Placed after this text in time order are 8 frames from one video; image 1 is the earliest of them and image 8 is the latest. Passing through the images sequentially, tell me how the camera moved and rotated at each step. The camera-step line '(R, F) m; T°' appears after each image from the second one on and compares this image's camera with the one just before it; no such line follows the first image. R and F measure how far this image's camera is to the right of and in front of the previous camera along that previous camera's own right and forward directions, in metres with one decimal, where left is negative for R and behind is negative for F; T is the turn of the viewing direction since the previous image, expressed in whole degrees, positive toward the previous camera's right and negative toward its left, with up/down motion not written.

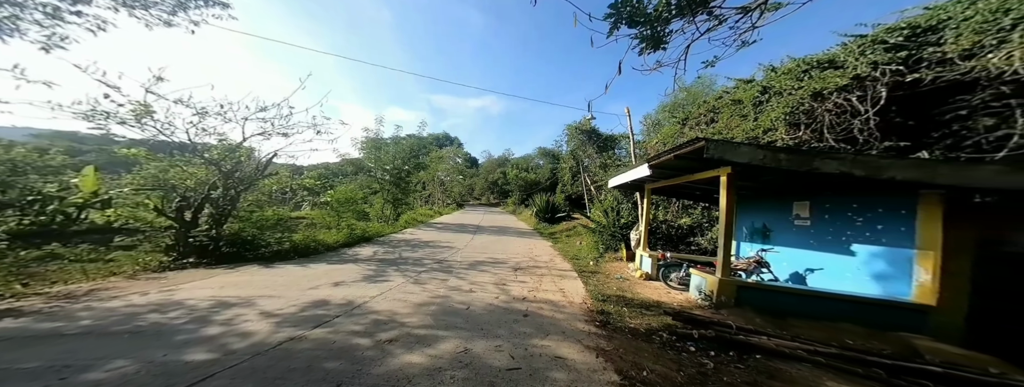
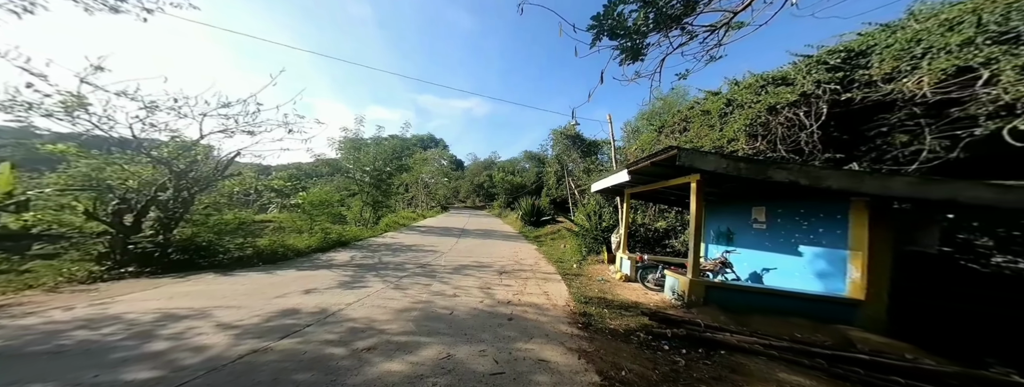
(-0.1, -0.1) m; +5°
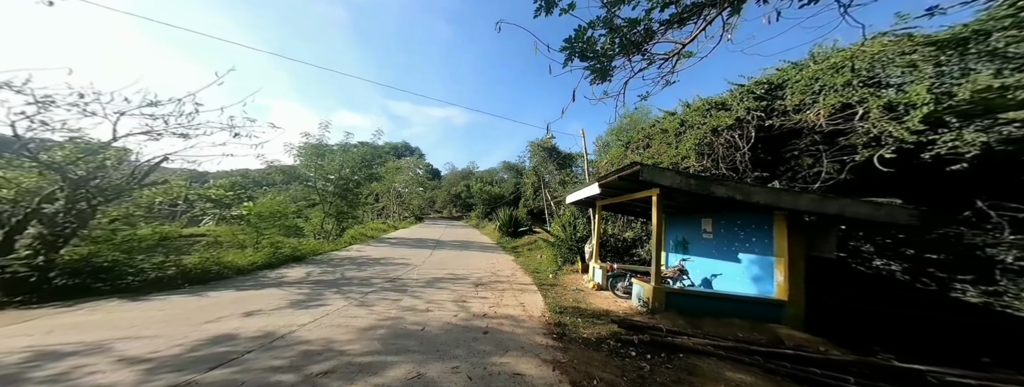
(-0.2, 0.0) m; +7°
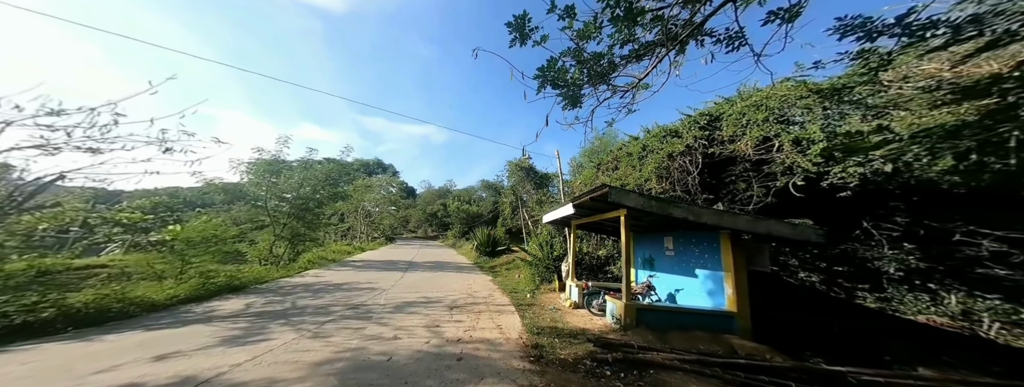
(-0.1, 0.0) m; +6°
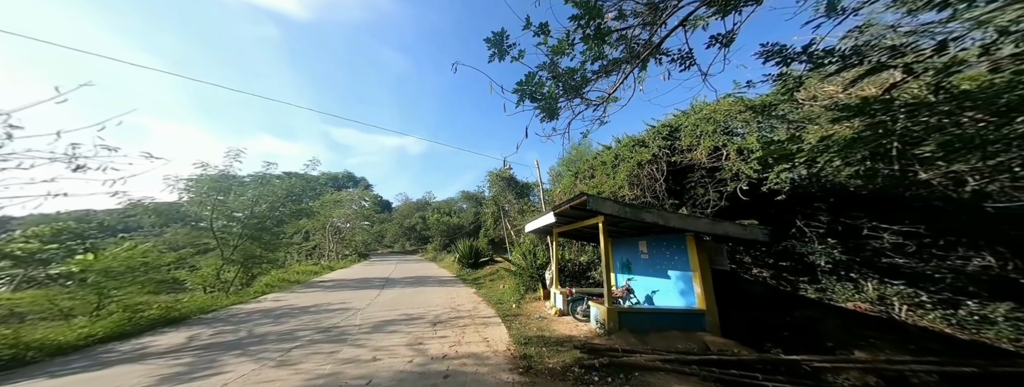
(-0.1, -0.1) m; +5°
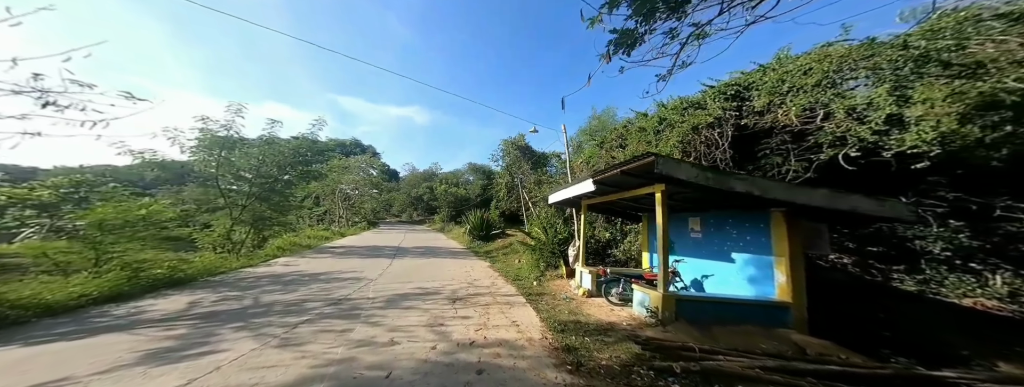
(-0.5, +0.8) m; -1°
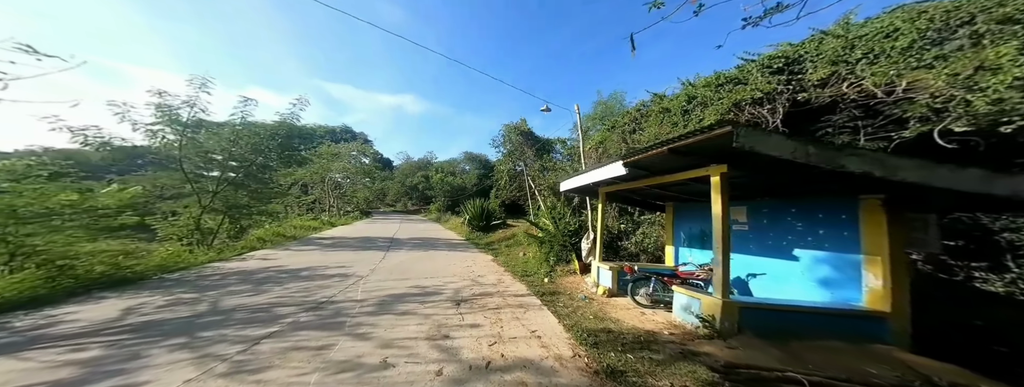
(-0.3, +0.8) m; +1°
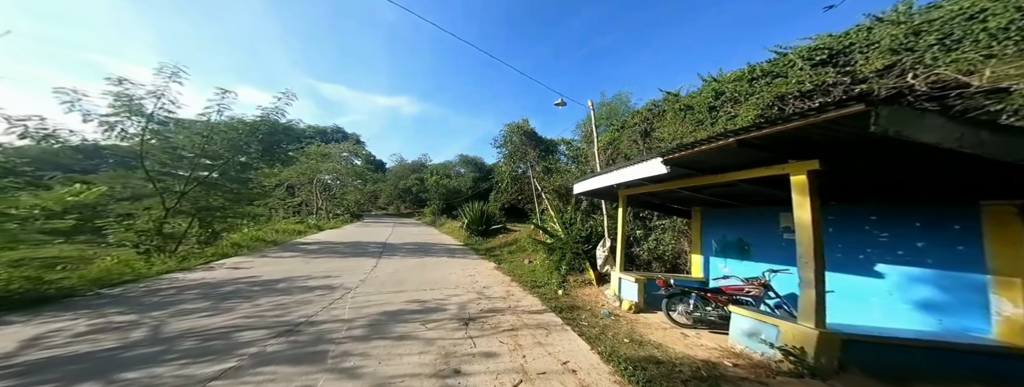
(-0.4, +0.6) m; +1°
